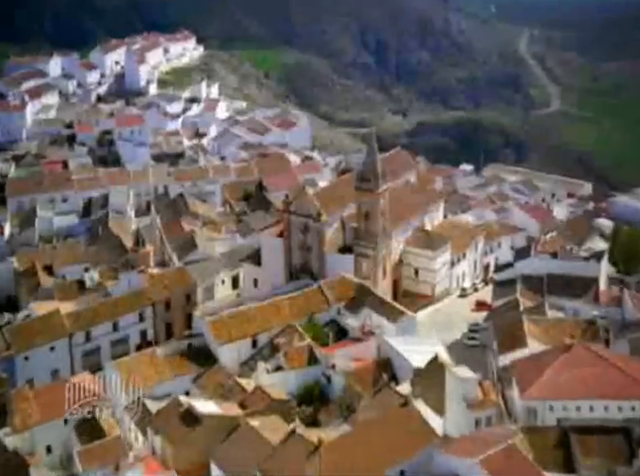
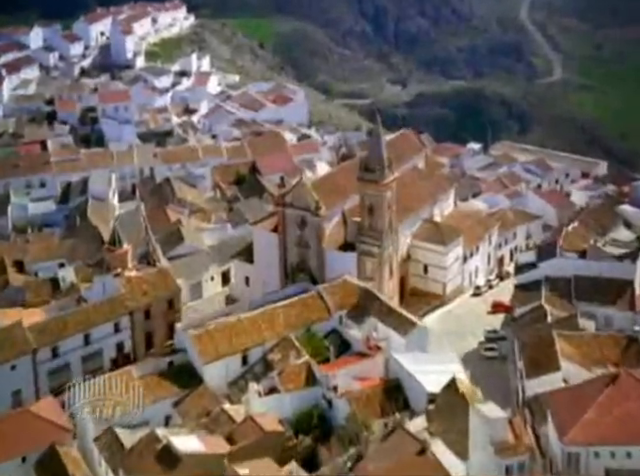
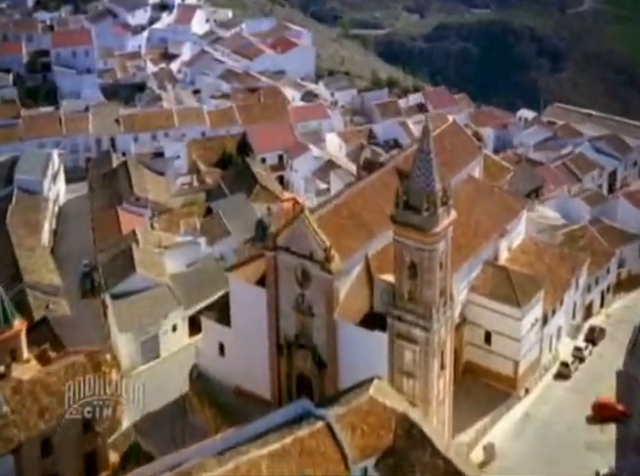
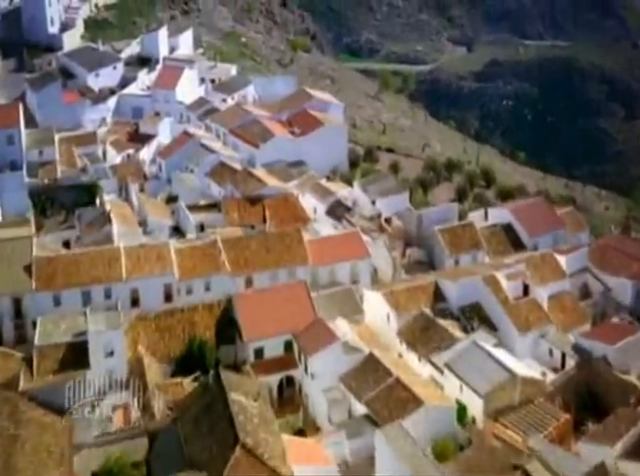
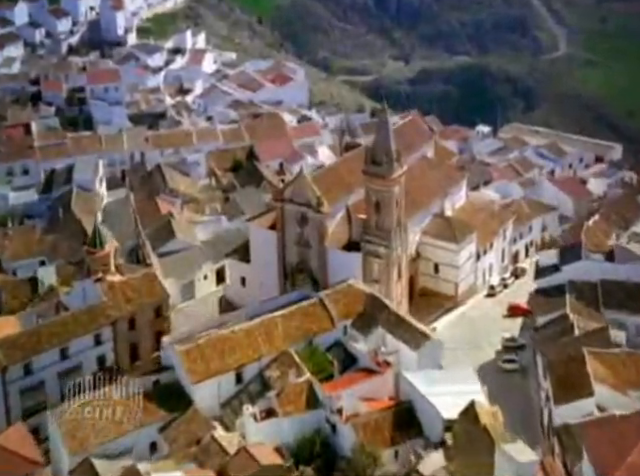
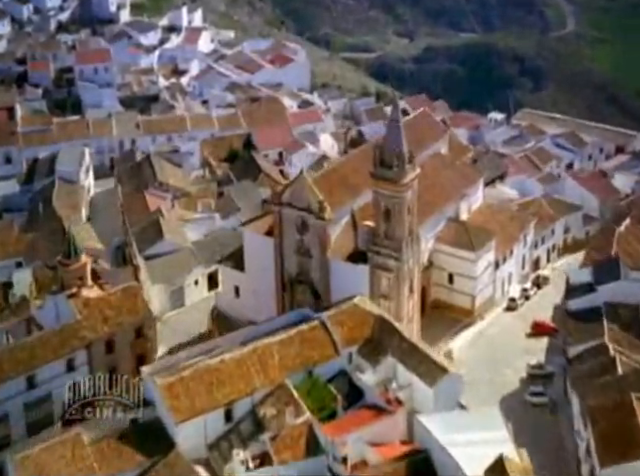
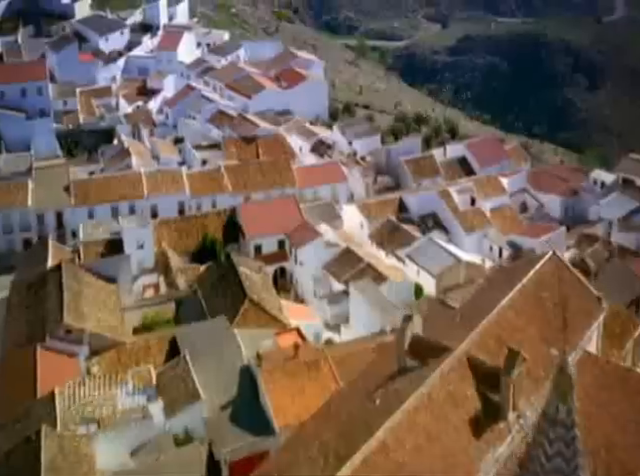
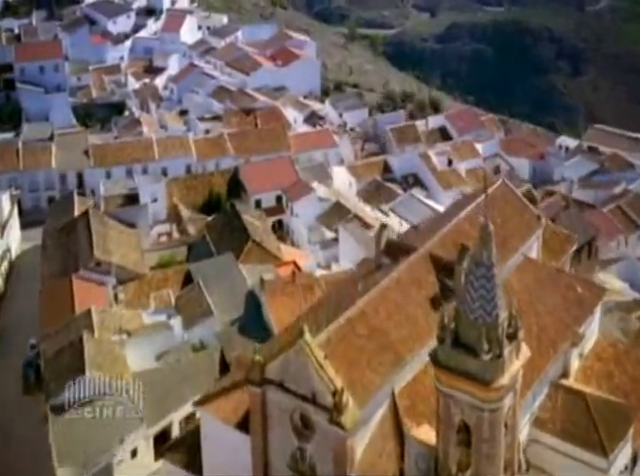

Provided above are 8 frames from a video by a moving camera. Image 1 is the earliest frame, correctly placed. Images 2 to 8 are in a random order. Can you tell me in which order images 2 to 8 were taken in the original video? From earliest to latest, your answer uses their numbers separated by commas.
2, 5, 6, 3, 8, 7, 4
